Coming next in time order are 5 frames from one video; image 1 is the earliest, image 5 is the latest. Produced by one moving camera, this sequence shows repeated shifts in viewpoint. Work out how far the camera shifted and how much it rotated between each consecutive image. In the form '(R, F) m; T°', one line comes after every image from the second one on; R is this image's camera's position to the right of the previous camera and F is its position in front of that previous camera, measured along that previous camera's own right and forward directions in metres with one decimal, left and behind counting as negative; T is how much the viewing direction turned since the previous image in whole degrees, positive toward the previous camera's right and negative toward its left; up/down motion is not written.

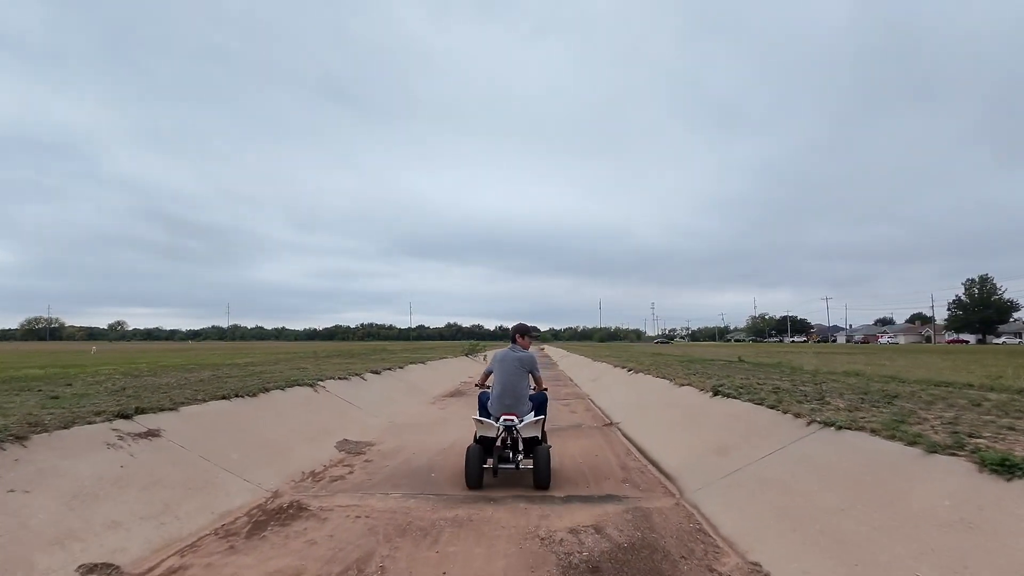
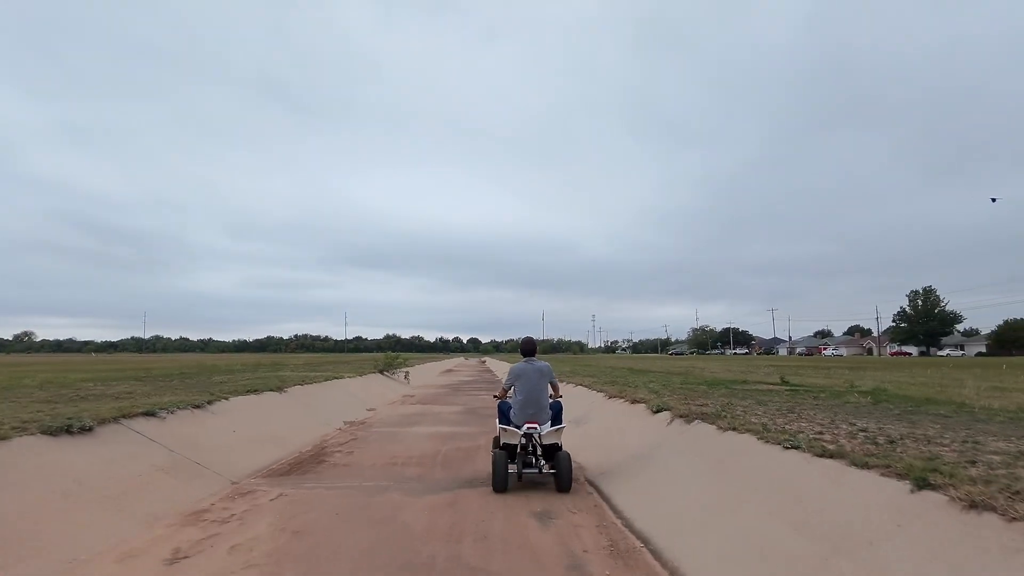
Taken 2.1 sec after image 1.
(+0.5, +10.4) m; +5°
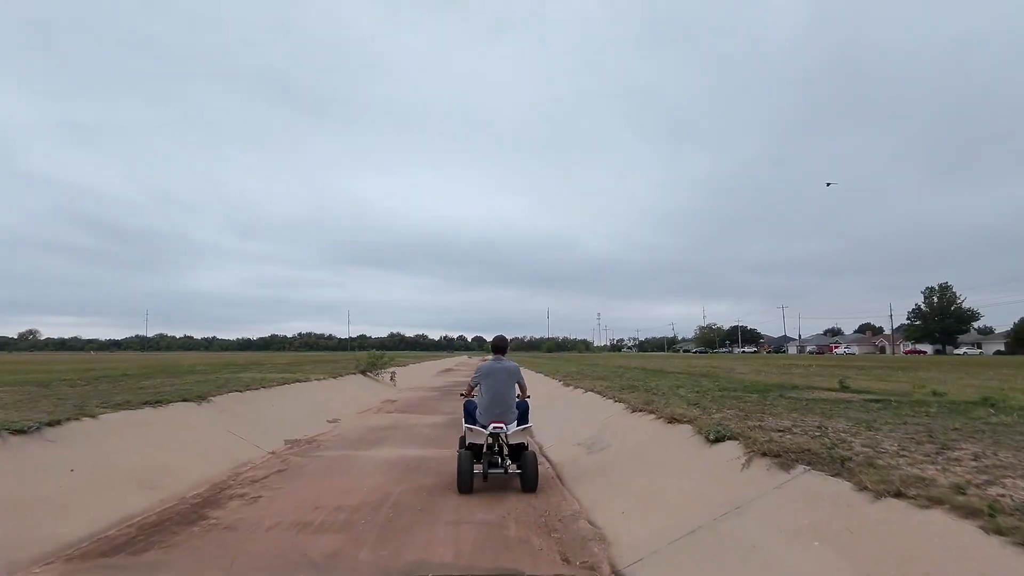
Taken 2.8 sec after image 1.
(+0.3, +3.5) m; 0°
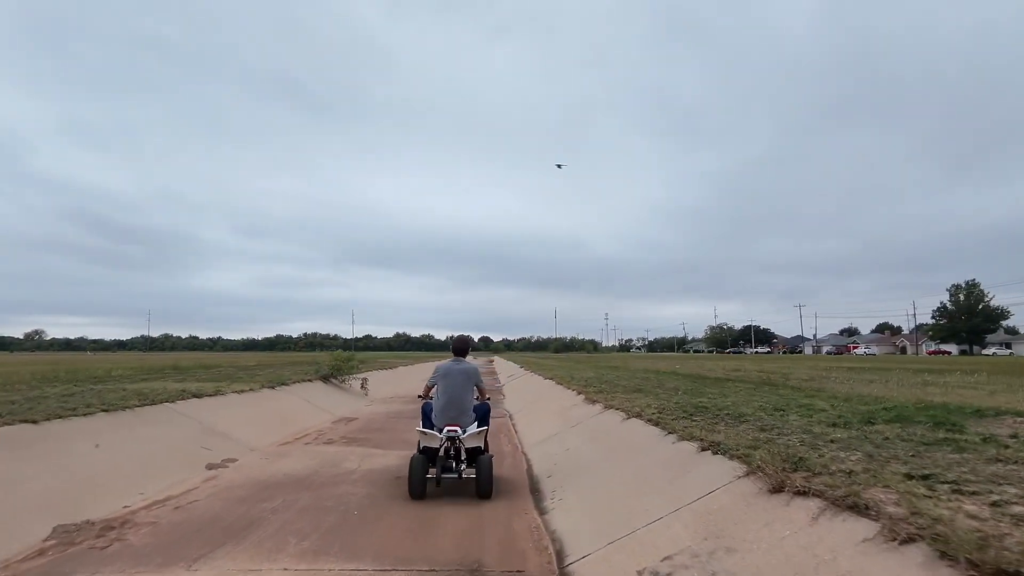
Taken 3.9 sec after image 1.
(+0.2, +5.7) m; -1°
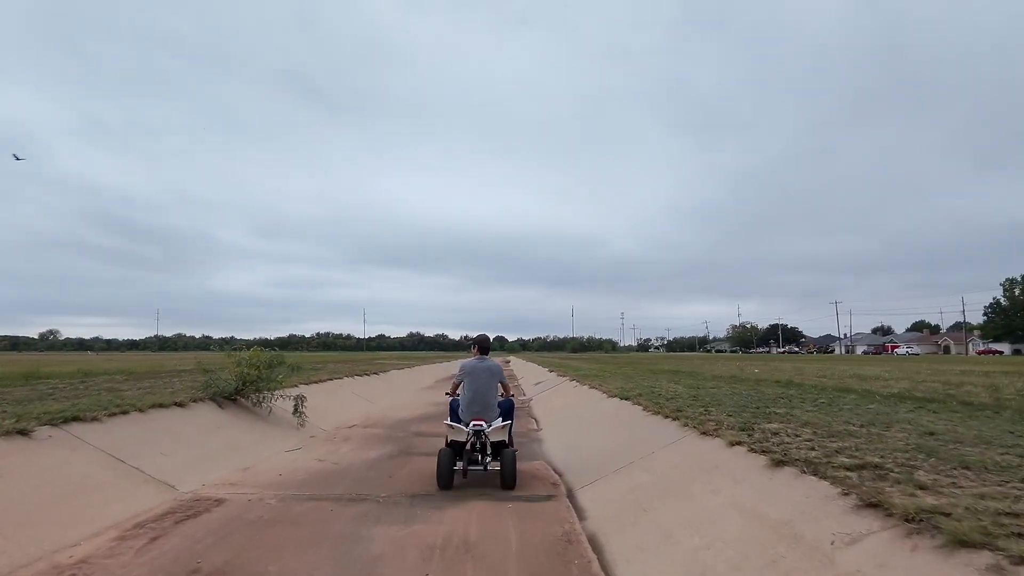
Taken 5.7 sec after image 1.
(-0.6, +9.1) m; -1°
